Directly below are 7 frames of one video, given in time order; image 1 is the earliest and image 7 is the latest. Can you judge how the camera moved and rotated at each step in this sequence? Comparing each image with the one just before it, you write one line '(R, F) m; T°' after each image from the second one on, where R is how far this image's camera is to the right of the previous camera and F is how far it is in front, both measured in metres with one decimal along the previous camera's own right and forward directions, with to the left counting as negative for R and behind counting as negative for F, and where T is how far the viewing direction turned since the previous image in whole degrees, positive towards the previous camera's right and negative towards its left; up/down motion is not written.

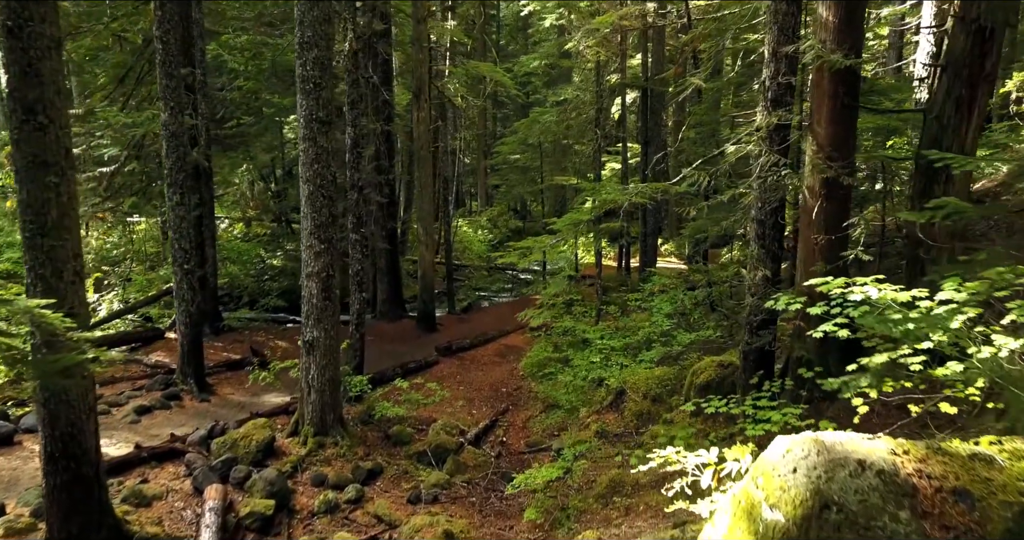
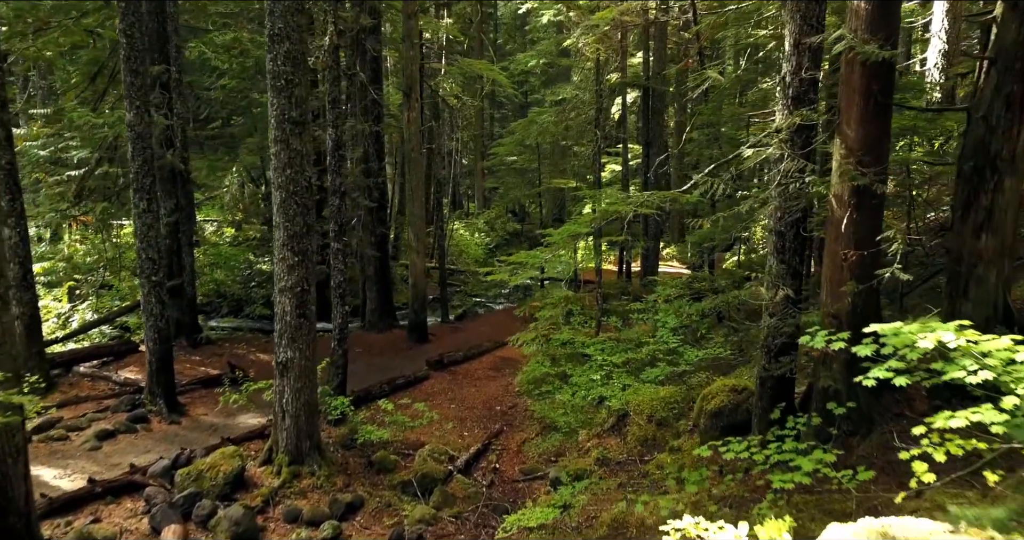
(+0.1, +0.7) m; 0°
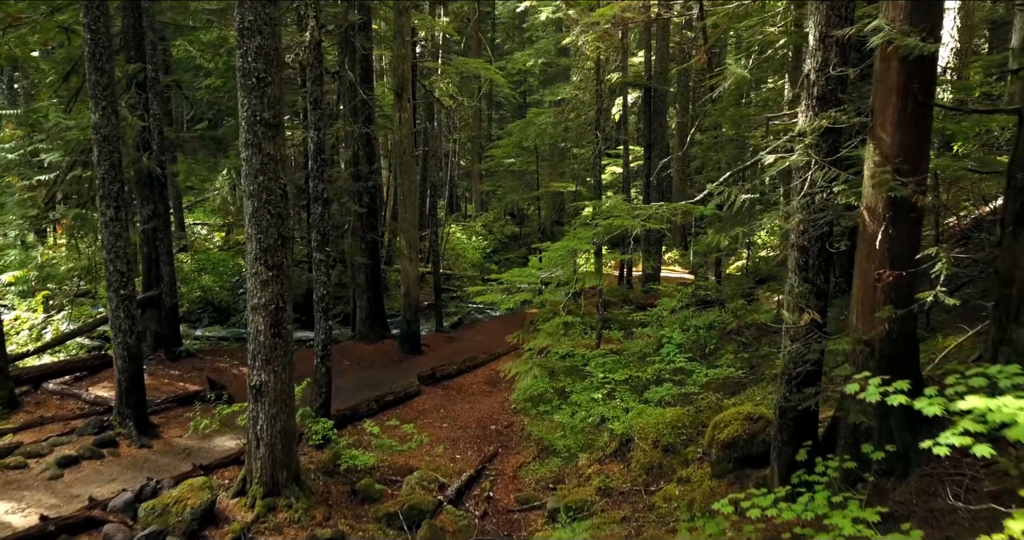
(+0.1, +0.6) m; 0°
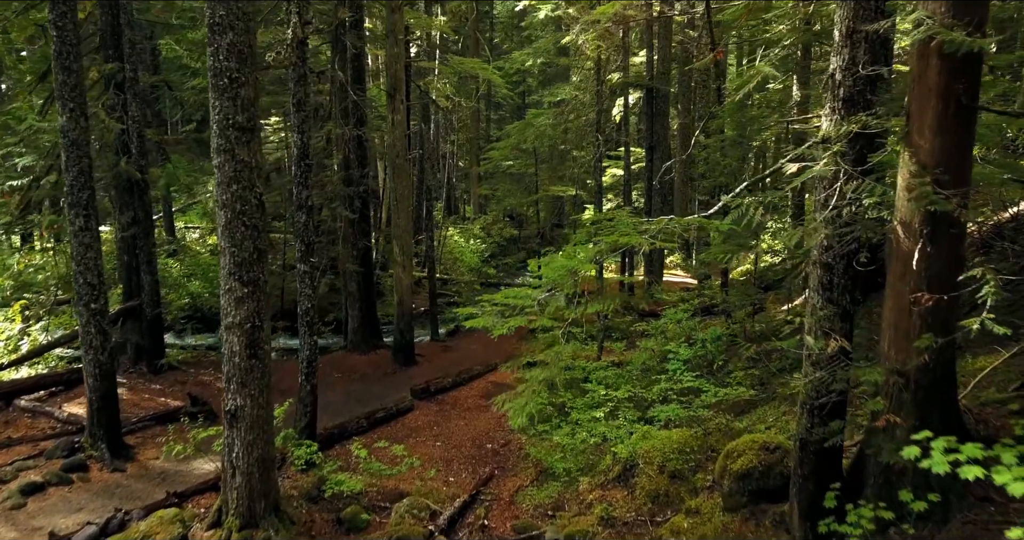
(+0.1, +0.5) m; 0°
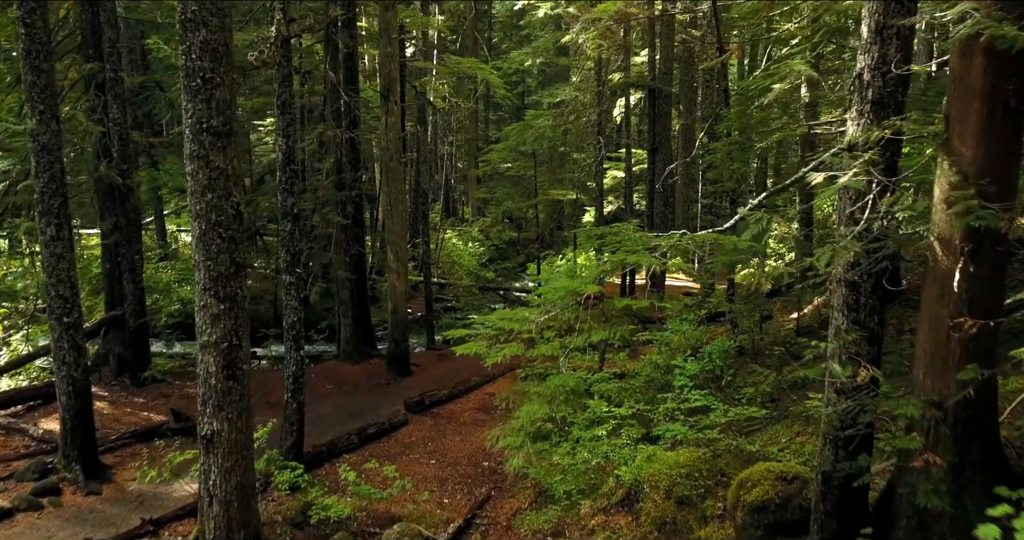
(0.0, +0.4) m; 0°
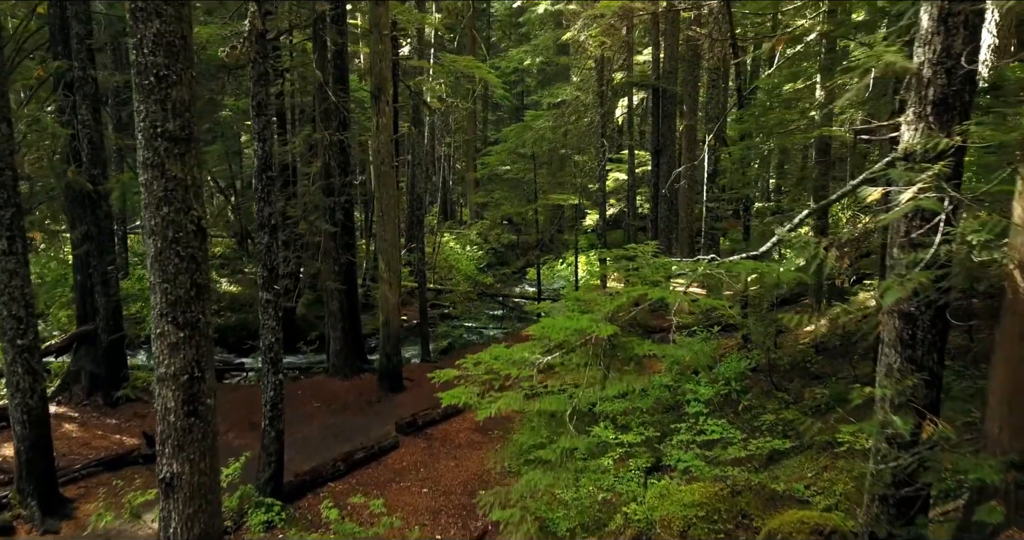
(0.0, +0.7) m; 0°
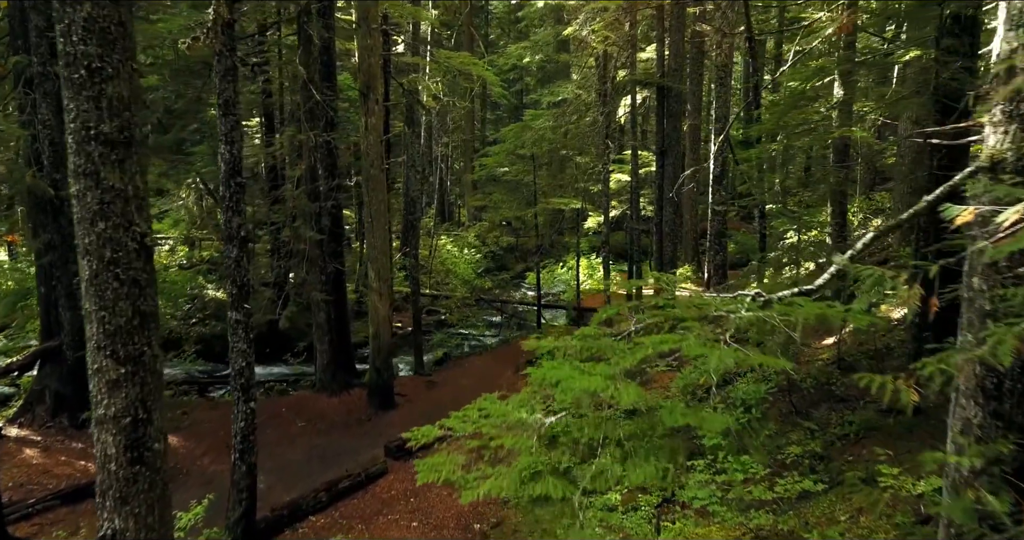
(0.0, +0.7) m; 0°
